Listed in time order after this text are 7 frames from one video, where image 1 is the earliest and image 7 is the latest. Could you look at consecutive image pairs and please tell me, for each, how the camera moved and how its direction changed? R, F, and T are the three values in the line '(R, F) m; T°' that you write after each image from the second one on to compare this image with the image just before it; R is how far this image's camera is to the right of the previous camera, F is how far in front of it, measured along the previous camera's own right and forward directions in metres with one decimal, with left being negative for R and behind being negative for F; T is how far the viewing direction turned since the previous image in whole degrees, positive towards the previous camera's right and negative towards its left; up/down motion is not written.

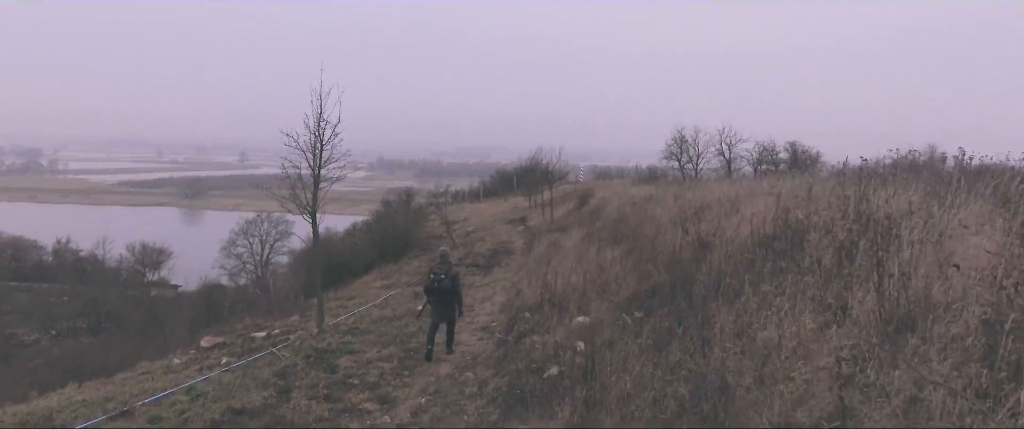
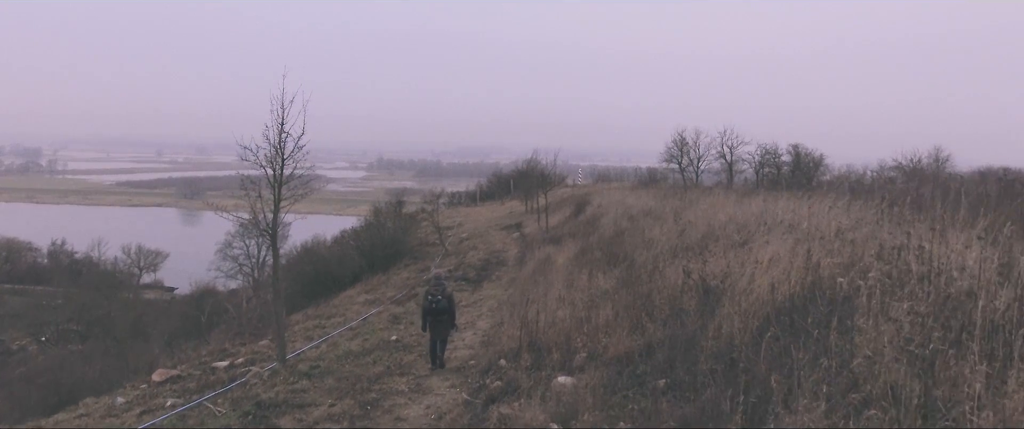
(+0.2, +0.8) m; 0°
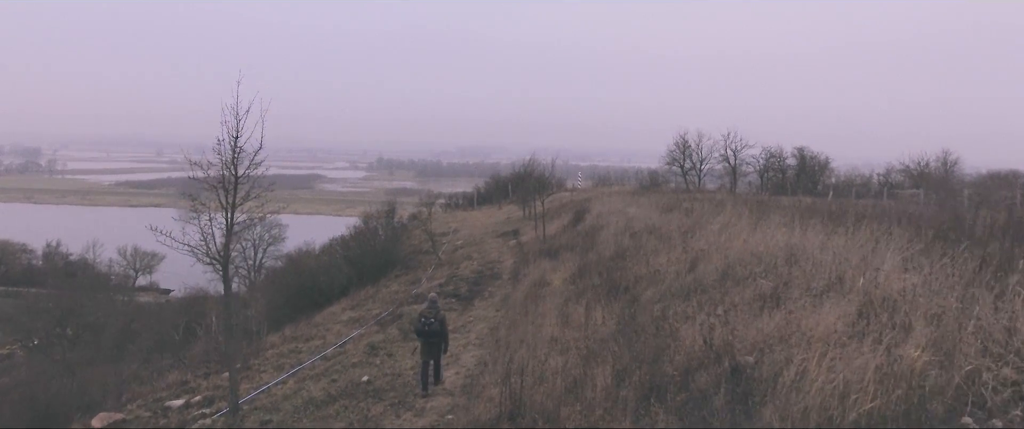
(+0.1, +0.9) m; 0°
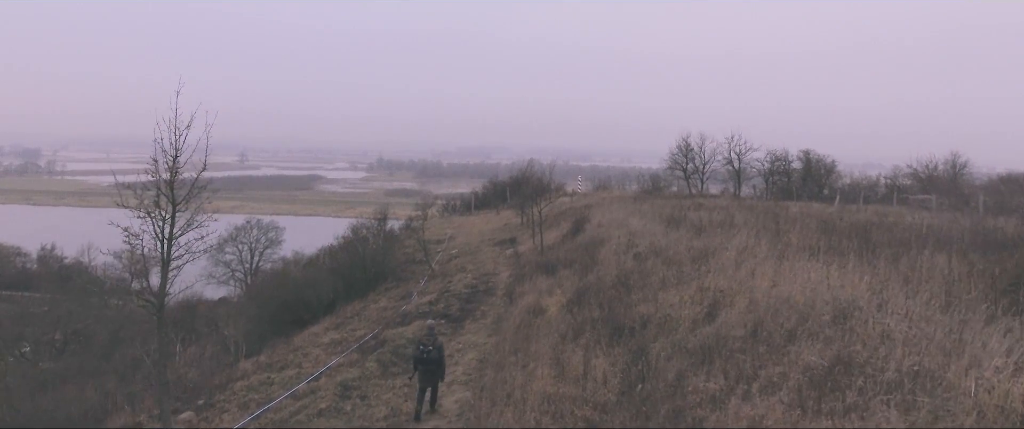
(+0.1, +1.0) m; 0°
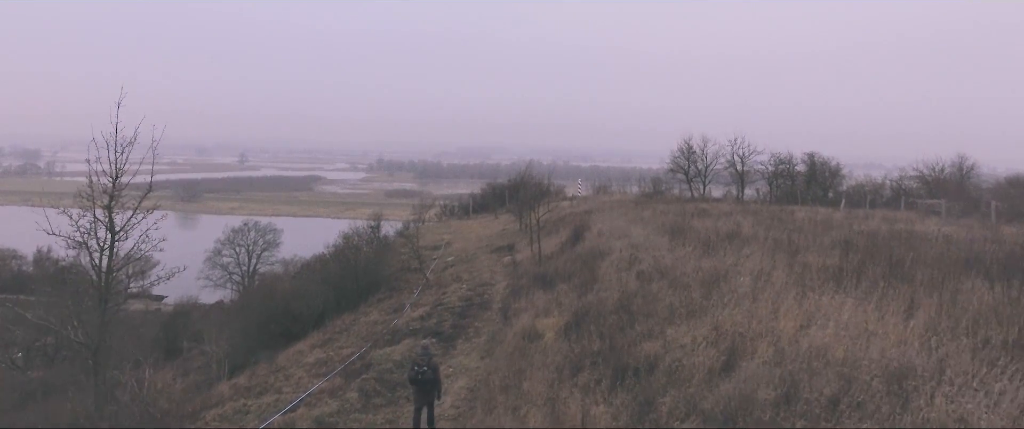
(+0.1, +0.7) m; 0°
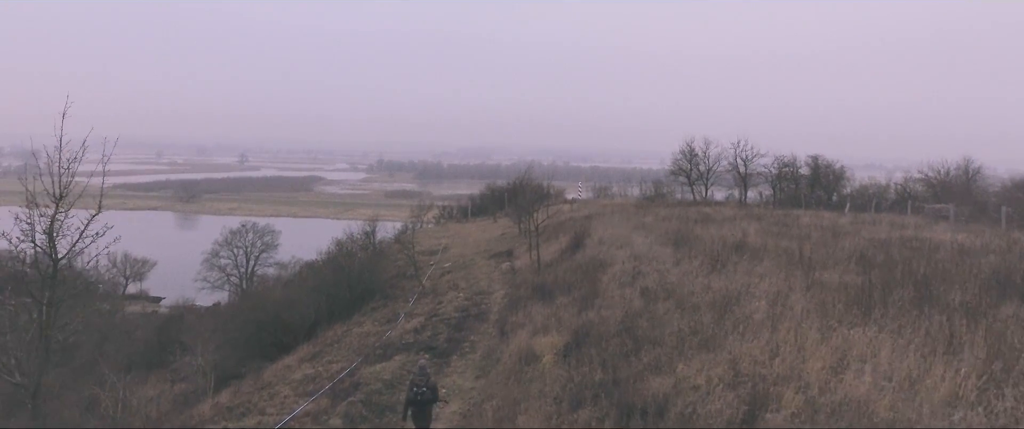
(+0.1, +0.5) m; 0°
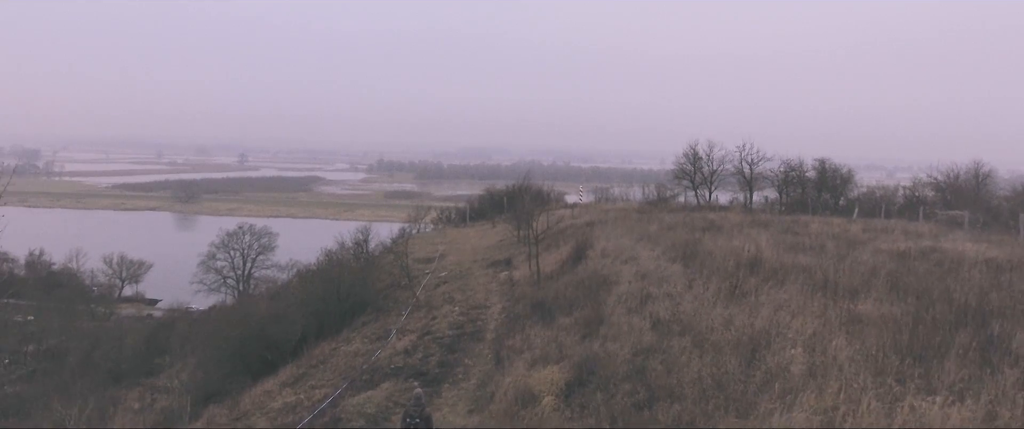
(0.0, +0.9) m; 0°
